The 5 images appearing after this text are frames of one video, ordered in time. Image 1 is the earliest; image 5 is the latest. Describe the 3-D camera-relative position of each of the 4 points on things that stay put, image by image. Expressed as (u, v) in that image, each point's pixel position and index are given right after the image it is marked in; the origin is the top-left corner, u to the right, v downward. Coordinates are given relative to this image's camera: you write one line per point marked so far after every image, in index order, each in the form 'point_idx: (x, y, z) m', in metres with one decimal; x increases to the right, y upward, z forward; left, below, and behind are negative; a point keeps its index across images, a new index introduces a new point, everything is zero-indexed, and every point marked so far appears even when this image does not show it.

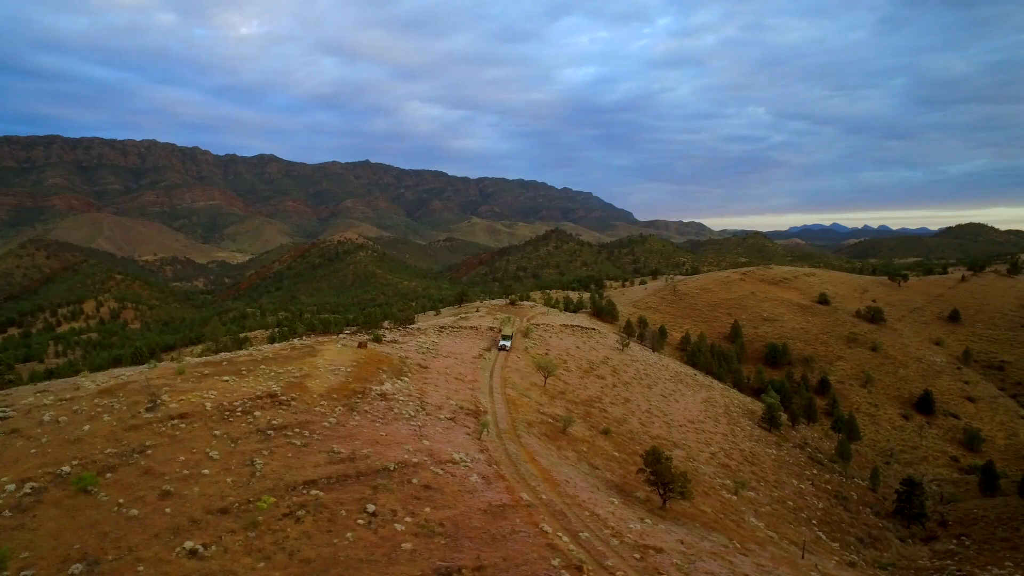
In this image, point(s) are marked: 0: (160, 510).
0: (-6.5, -4.1, +9.6) m
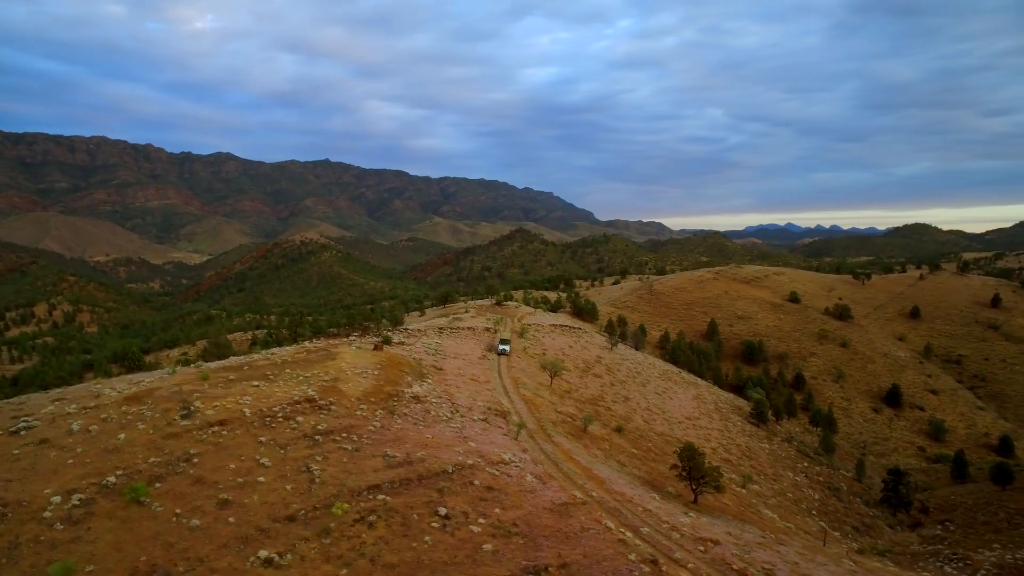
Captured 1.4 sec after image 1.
0: (-5.2, -4.2, +9.5) m
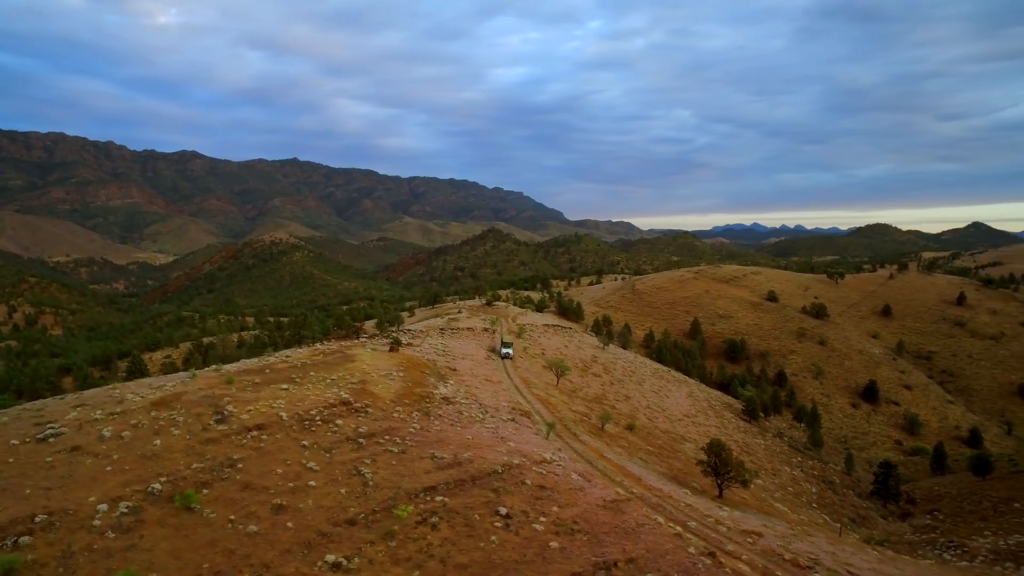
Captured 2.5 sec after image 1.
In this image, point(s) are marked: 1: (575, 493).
0: (-4.2, -4.3, +9.4) m
1: (+1.3, -4.1, +10.6) m
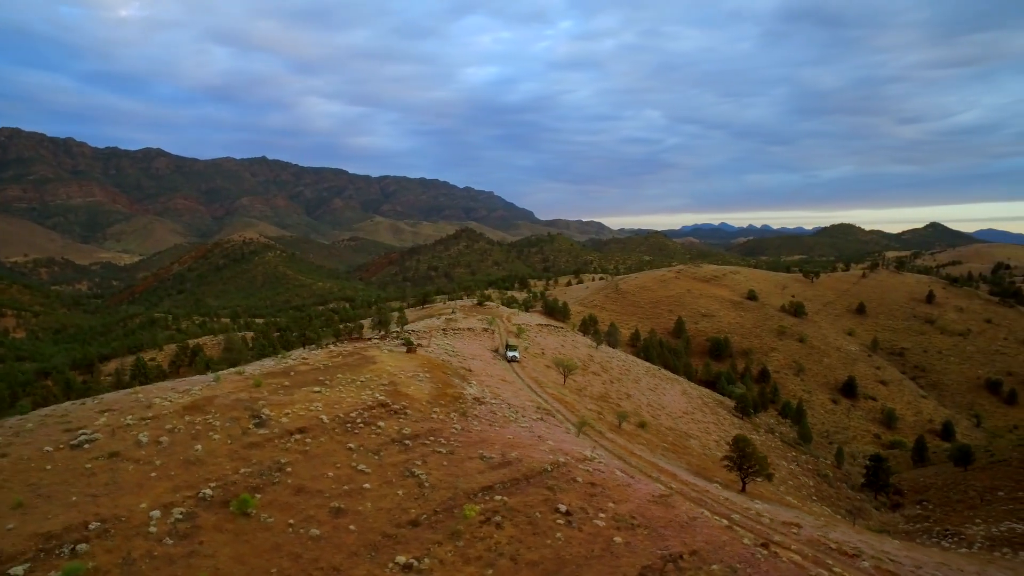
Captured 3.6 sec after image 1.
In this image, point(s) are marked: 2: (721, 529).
0: (-3.1, -4.3, +9.5) m
1: (+2.3, -4.2, +10.9) m
2: (+3.9, -4.5, +9.9) m
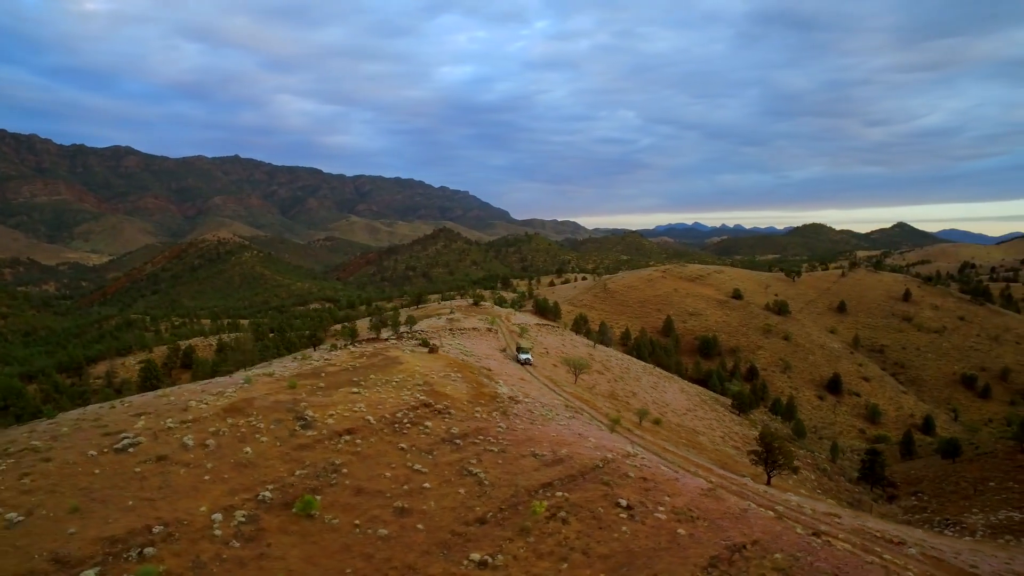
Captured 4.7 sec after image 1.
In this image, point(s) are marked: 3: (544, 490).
0: (-1.9, -4.3, +9.6) m
1: (+3.4, -4.2, +11.2) m
2: (+5.1, -4.6, +10.2) m
3: (+0.6, -4.0, +10.4) m
